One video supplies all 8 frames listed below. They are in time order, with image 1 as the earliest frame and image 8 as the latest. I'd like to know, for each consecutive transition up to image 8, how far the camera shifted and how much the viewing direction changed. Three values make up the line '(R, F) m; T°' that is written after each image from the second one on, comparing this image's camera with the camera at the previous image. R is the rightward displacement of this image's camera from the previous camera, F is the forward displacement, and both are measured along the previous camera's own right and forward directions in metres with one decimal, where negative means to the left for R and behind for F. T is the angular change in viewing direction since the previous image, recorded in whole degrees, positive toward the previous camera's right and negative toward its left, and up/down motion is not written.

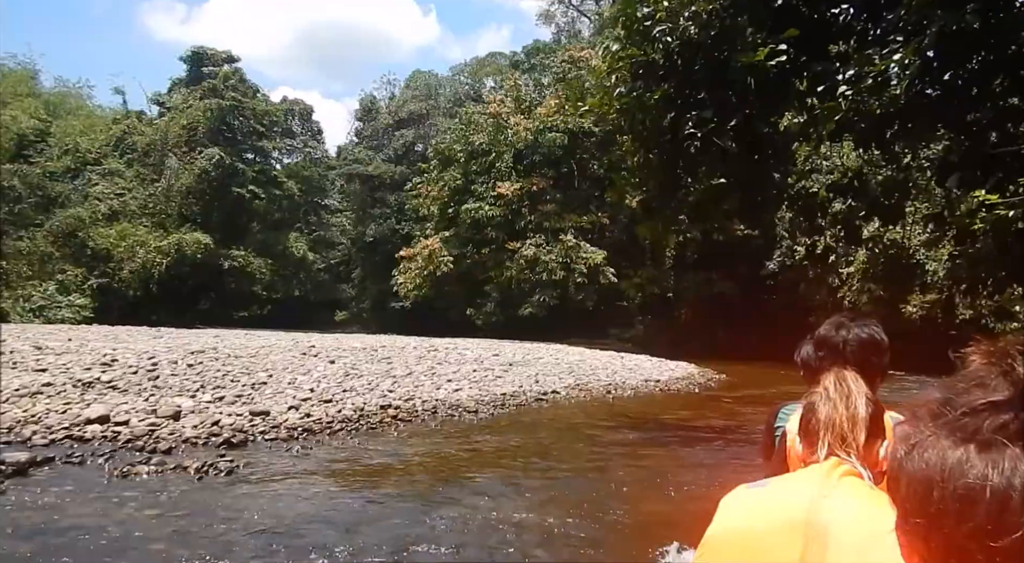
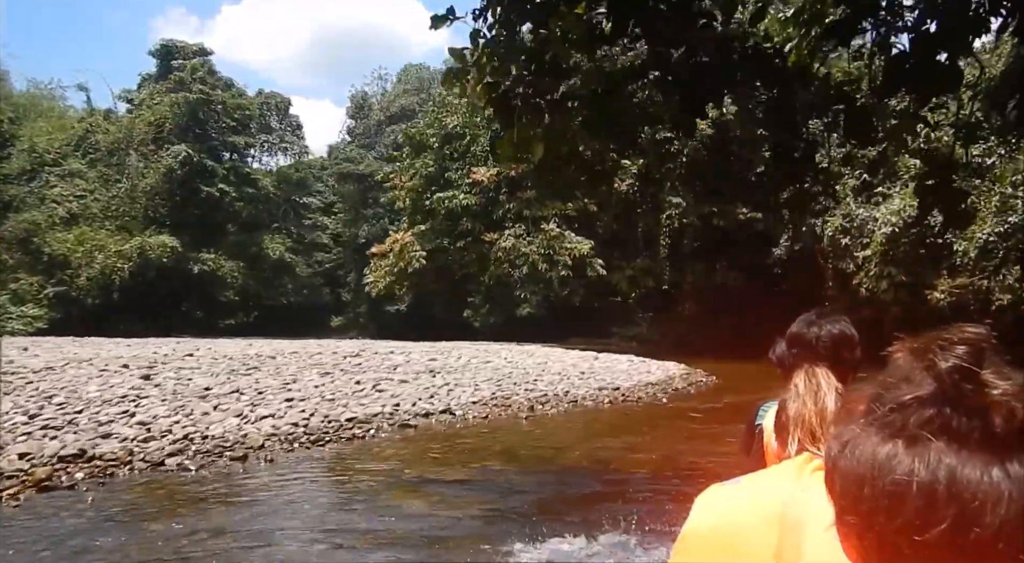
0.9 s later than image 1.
(+0.1, +0.3) m; -1°
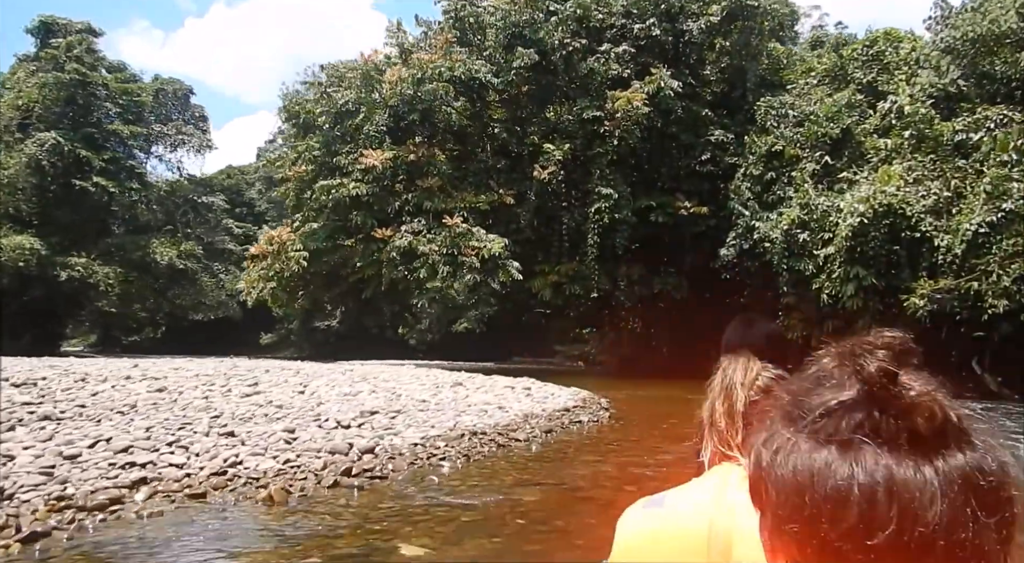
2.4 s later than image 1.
(+0.2, +0.6) m; +2°
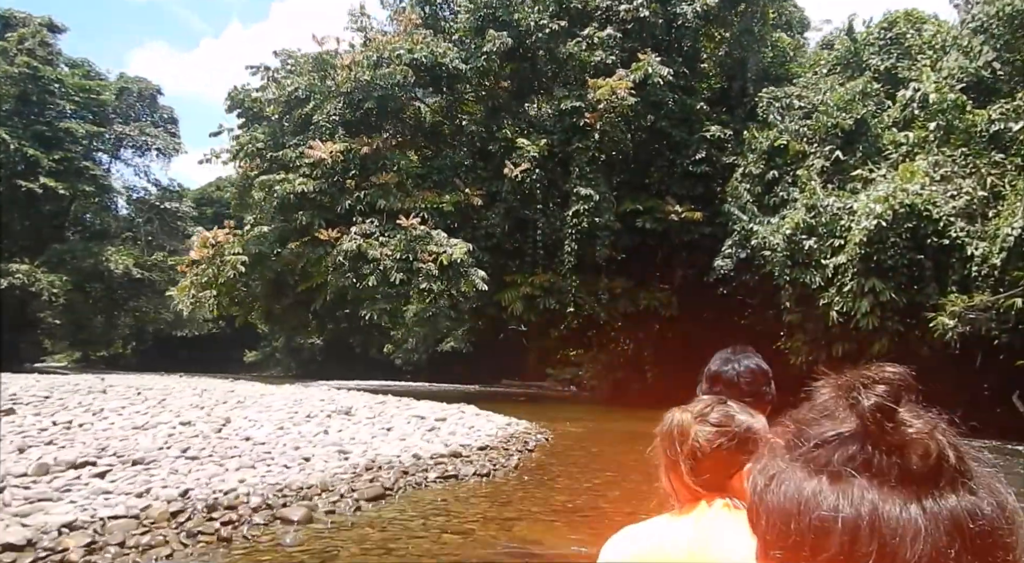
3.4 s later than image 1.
(+0.1, +0.3) m; -1°
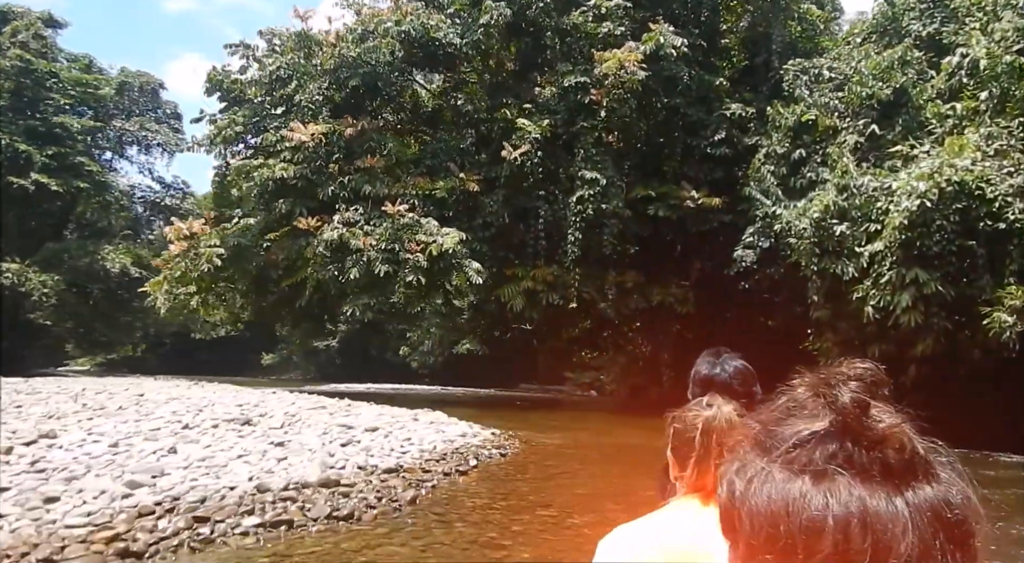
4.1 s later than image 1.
(+0.1, +0.2) m; -2°
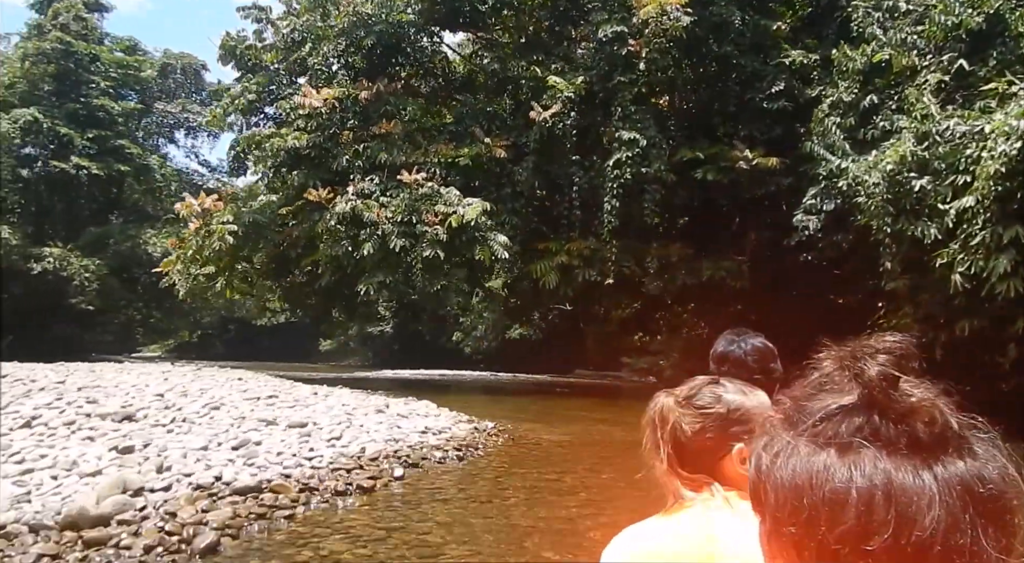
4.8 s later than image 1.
(+0.1, +0.2) m; -5°
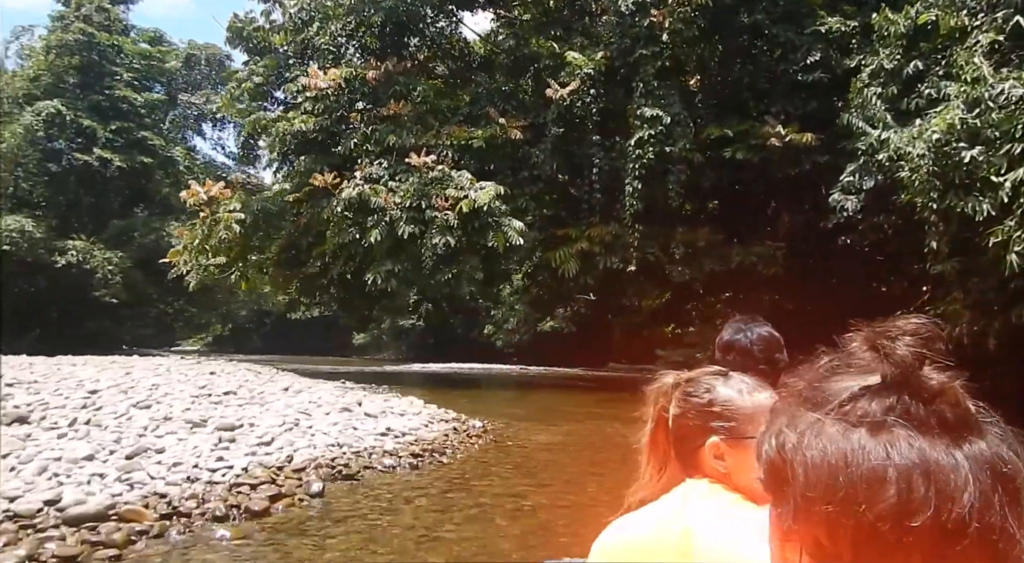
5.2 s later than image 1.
(+0.1, +0.1) m; -3°
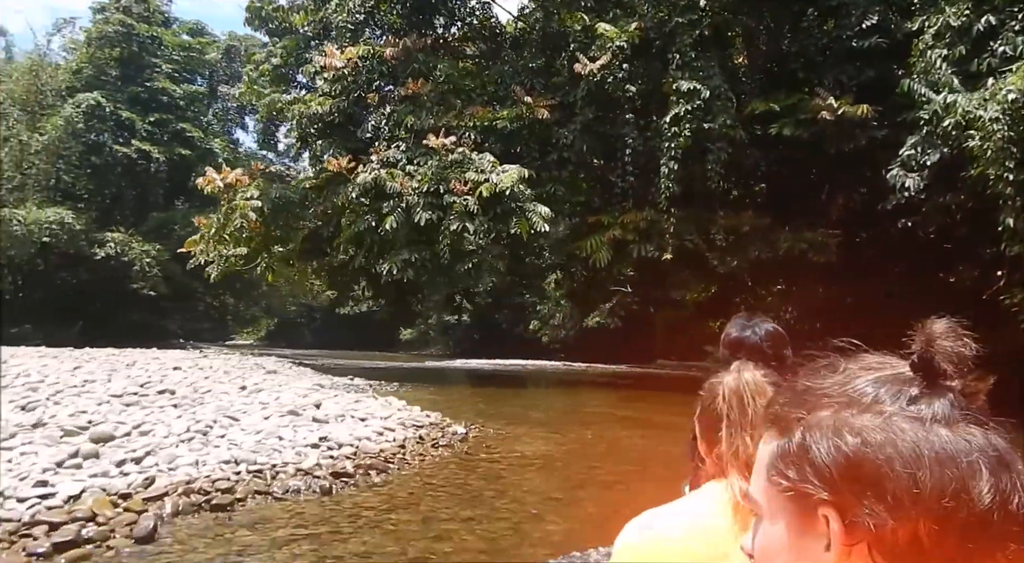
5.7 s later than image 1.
(+0.1, +0.1) m; -4°
